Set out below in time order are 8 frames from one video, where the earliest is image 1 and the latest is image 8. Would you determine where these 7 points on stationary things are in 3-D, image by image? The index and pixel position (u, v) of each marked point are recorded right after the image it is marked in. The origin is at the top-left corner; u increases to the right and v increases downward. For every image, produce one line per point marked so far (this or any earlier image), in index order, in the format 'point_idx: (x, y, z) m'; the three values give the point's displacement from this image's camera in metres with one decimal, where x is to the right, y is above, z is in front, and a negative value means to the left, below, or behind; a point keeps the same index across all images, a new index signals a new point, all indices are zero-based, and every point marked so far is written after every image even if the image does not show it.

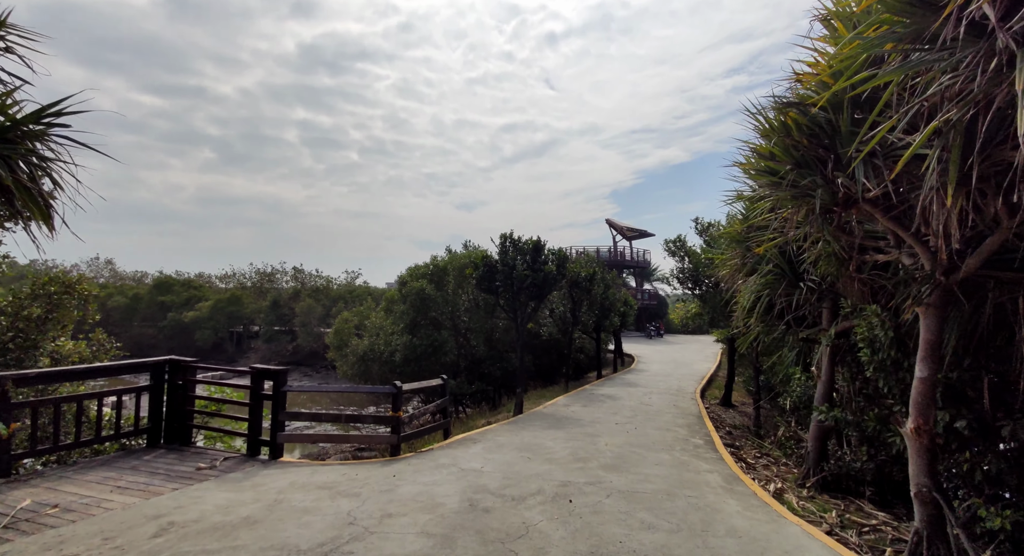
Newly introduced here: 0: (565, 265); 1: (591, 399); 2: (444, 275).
0: (+1.4, +0.4, +12.7) m
1: (+2.1, -3.2, +12.7) m
2: (-2.3, +0.1, +16.8) m
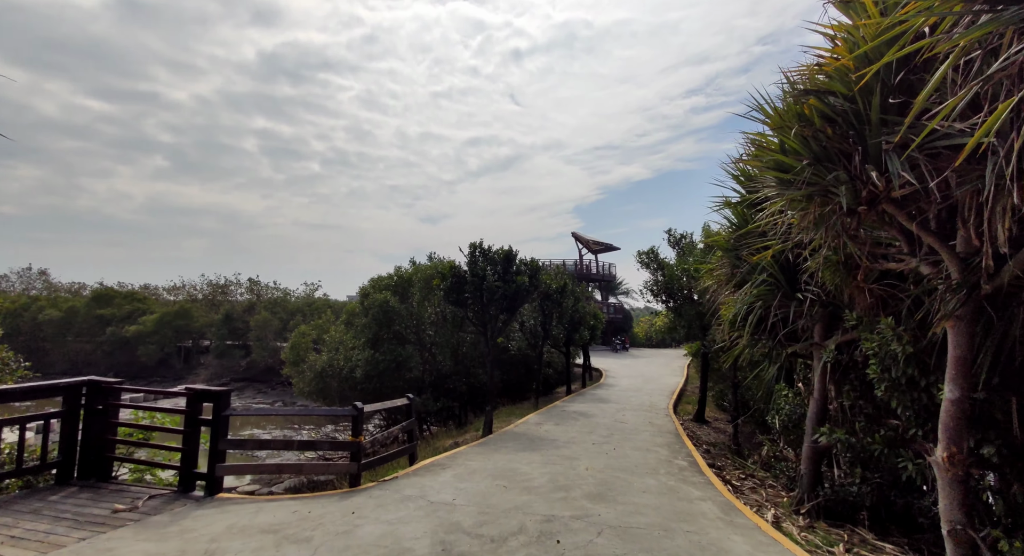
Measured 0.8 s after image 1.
0: (+0.7, +0.1, +12.3) m
1: (+1.3, -3.5, +12.2) m
2: (-3.4, -0.3, +16.0) m
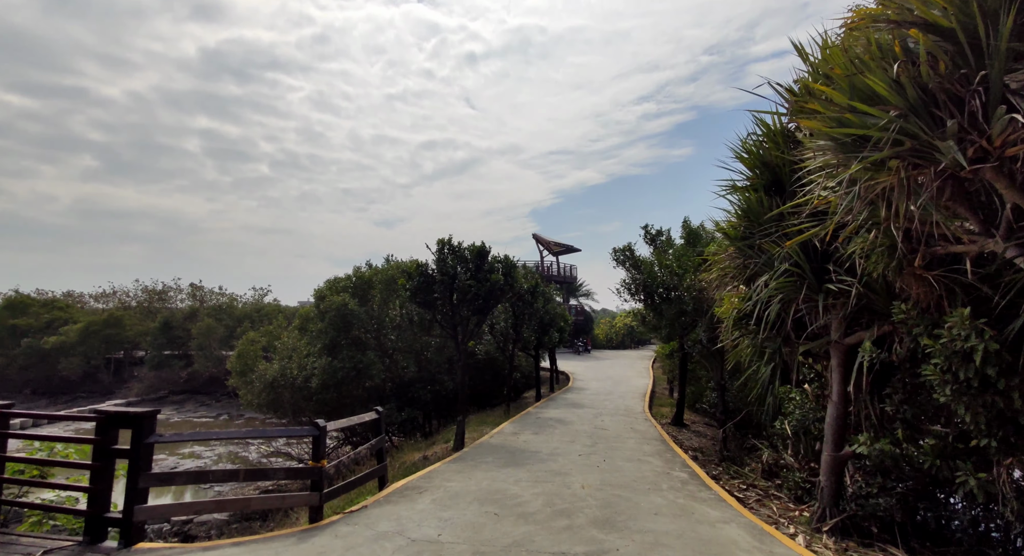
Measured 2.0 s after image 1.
0: (0.0, +0.1, +11.5) m
1: (+0.7, -3.4, +11.5) m
2: (-4.3, -0.3, +14.9) m
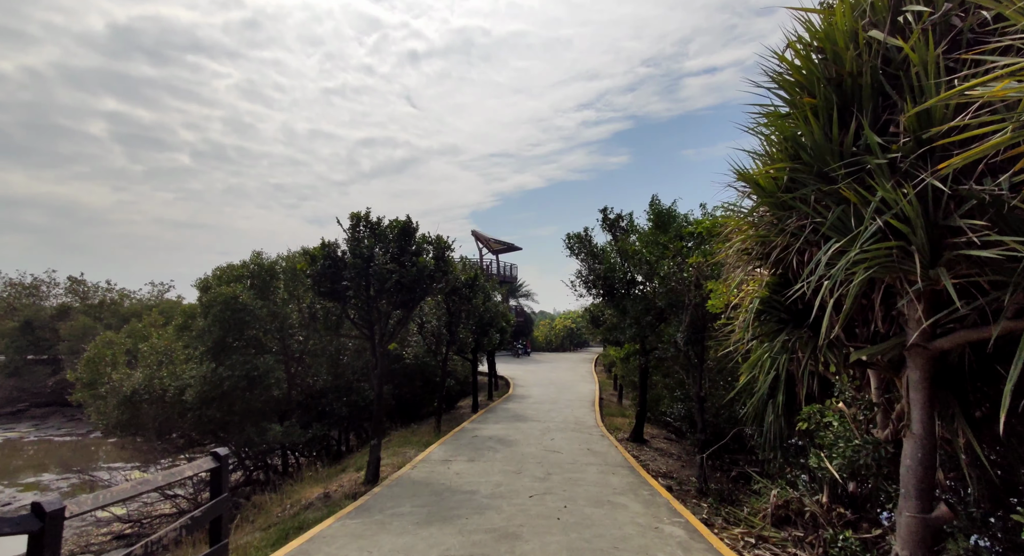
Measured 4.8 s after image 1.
0: (-1.2, +0.4, +9.3) m
1: (-0.7, -3.2, +9.3) m
2: (-6.0, 0.0, +12.1) m
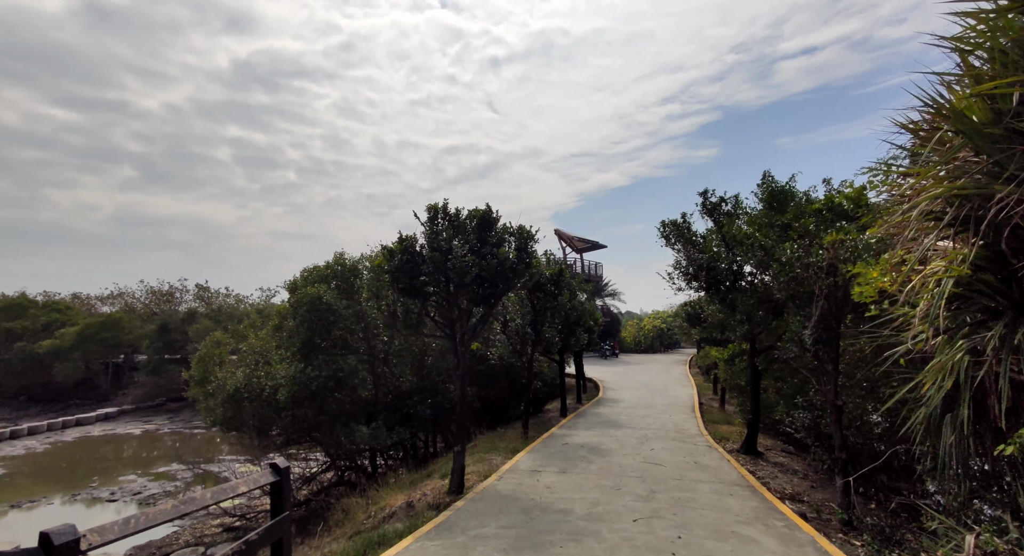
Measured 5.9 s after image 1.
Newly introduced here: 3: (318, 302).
0: (+0.3, +0.5, +8.6) m
1: (+1.0, -3.1, +8.5) m
2: (-3.9, 0.0, +12.2) m
3: (-4.4, -0.5, +11.0) m
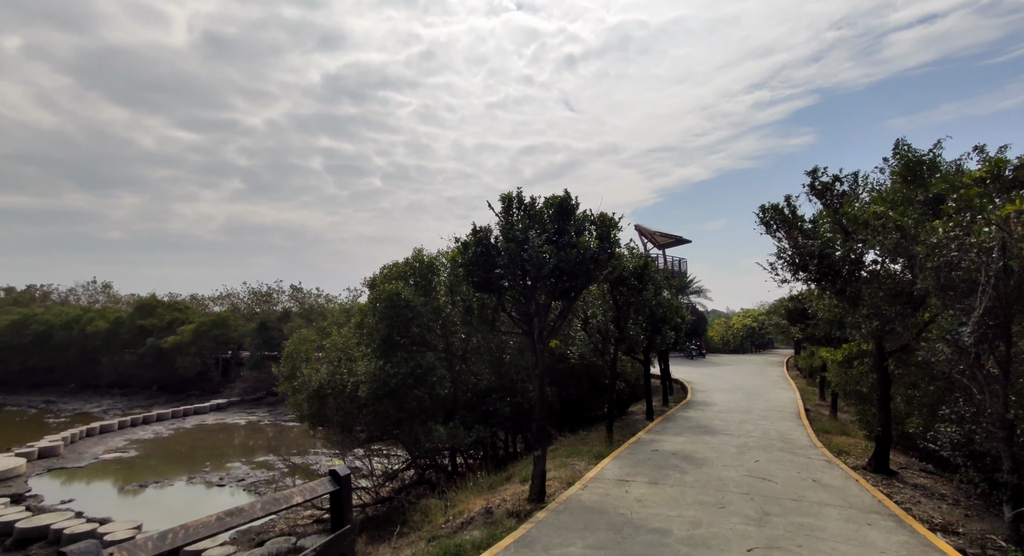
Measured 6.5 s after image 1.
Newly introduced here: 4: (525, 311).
0: (+1.6, +0.6, +7.9) m
1: (+2.3, -2.9, +7.7) m
2: (-1.9, 0.0, +12.1) m
3: (-2.7, -0.5, +11.0) m
4: (+0.2, -0.5, +7.6) m
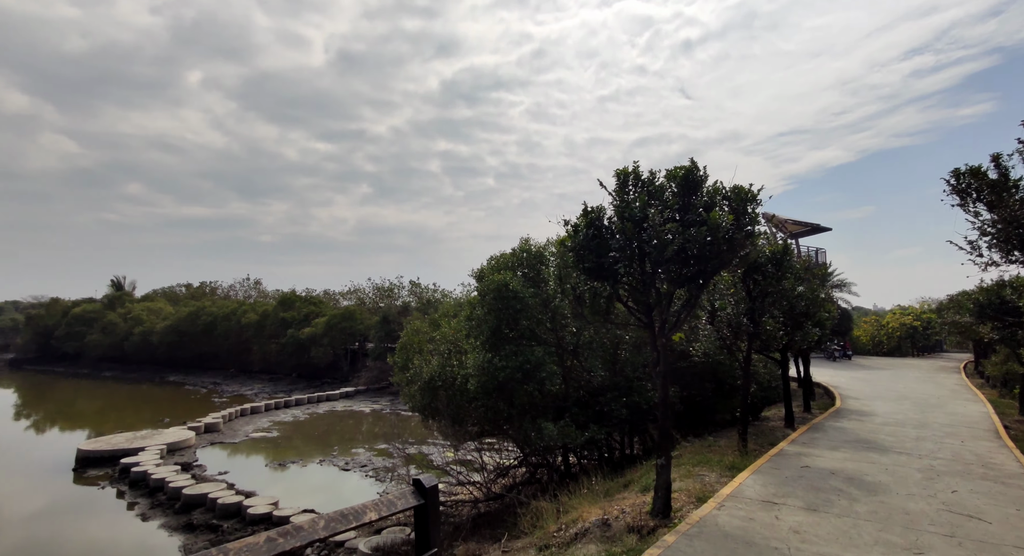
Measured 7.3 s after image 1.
0: (+3.3, +0.8, +6.7) m
1: (+4.0, -2.7, +6.4) m
2: (+0.7, +0.3, +11.6) m
3: (-0.2, -0.3, +10.7) m
4: (+1.8, -0.3, +6.7) m
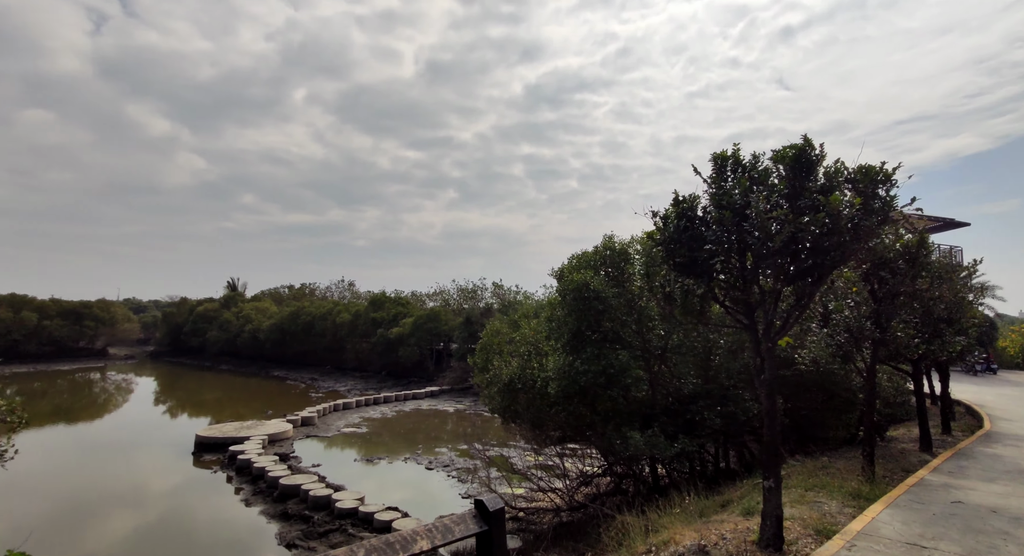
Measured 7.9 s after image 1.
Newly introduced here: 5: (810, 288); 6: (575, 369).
0: (+4.3, +0.9, +5.7) m
1: (+4.9, -2.6, +5.2) m
2: (+2.6, +0.3, +10.9) m
3: (+1.5, -0.3, +10.1) m
4: (+2.9, -0.3, +5.9) m
5: (+3.5, -0.1, +5.7) m
6: (+1.3, -1.8, +9.6) m
